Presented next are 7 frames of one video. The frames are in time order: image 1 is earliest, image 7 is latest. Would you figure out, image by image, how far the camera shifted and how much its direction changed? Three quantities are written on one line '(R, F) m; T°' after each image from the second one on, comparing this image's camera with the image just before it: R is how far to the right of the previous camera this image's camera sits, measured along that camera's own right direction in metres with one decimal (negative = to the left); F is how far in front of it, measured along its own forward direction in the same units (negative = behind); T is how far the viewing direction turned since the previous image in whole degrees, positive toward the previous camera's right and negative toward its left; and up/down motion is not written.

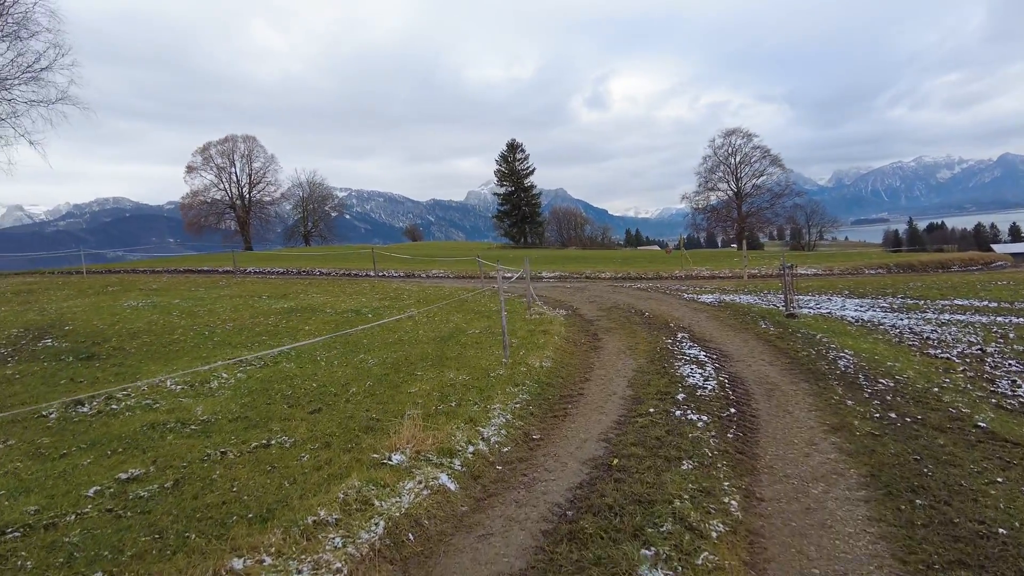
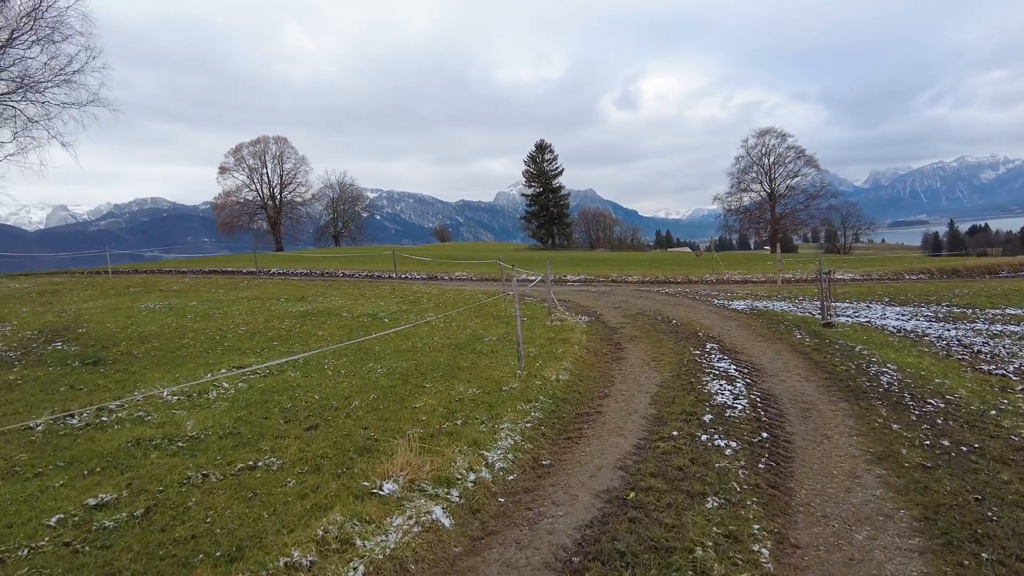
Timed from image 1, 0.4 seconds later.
(+0.3, +0.8) m; -3°
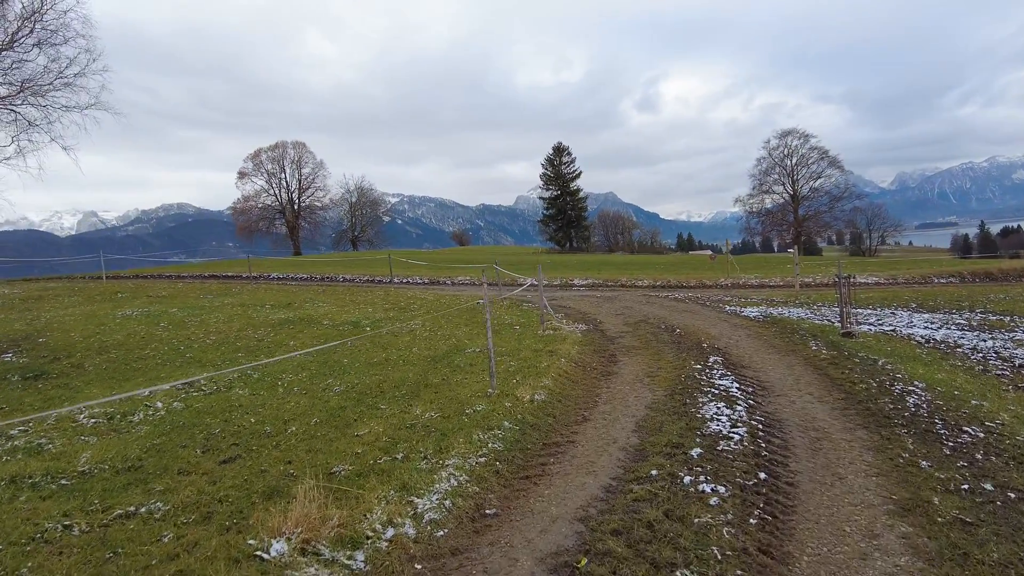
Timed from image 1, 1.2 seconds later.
(+0.9, +1.5) m; -2°
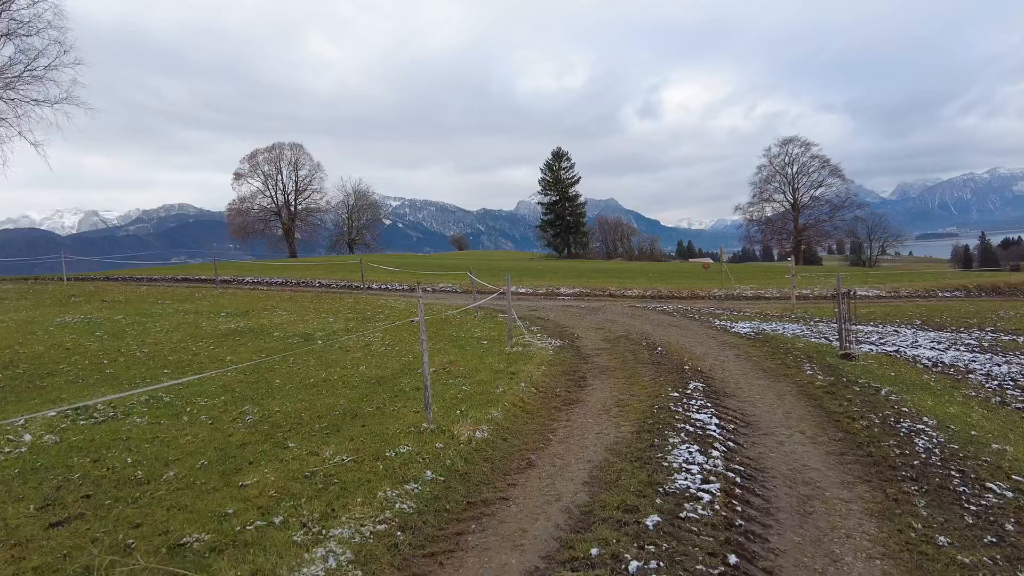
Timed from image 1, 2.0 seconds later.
(+0.9, +1.7) m; 0°
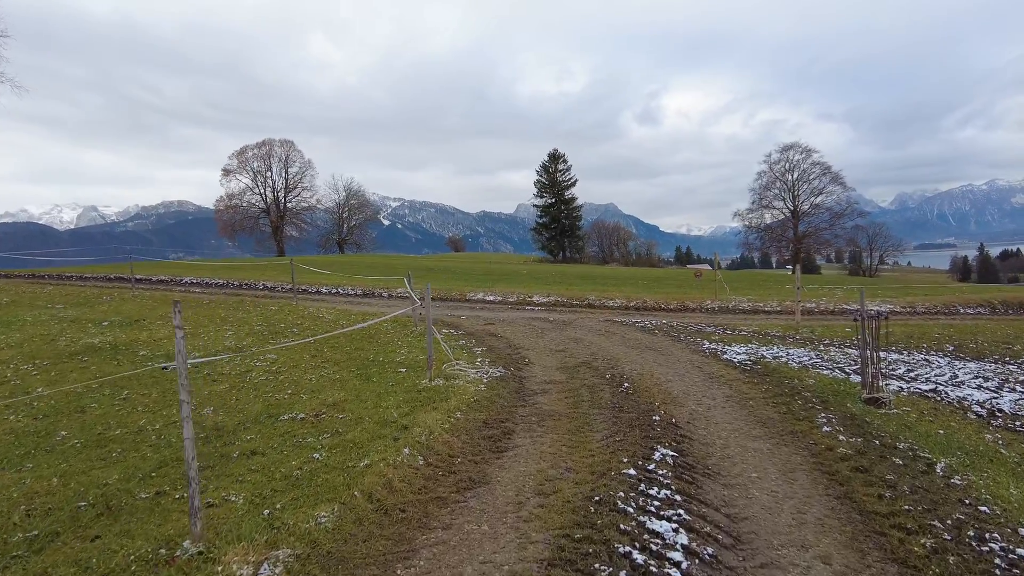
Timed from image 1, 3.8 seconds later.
(+1.5, +4.1) m; 0°
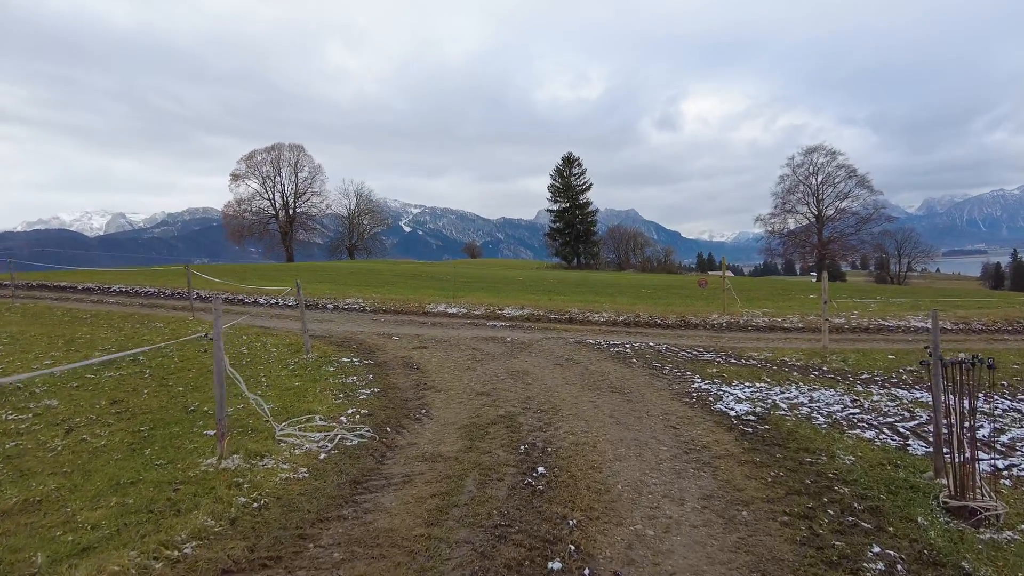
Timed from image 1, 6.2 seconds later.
(+2.1, +5.0) m; -2°
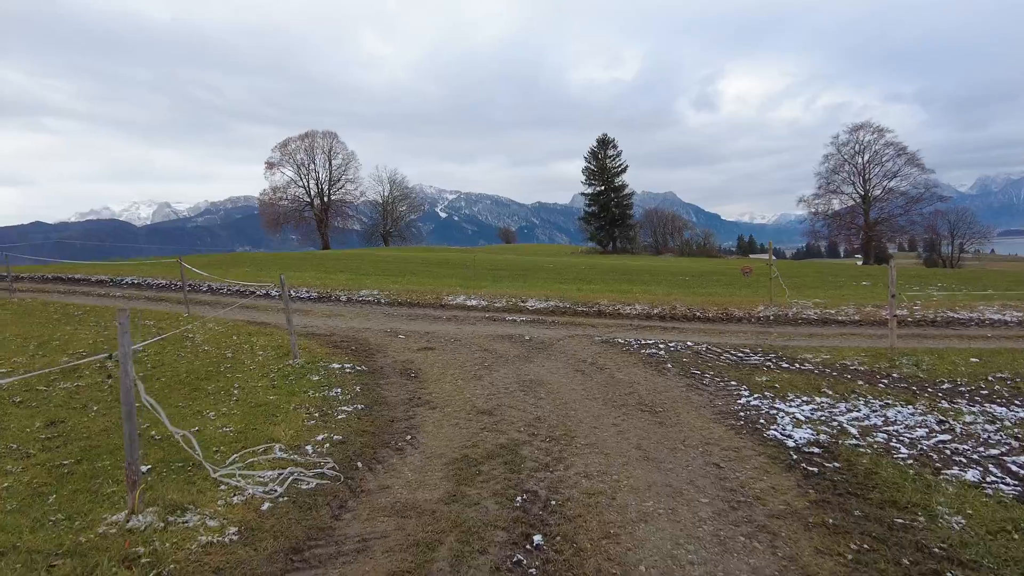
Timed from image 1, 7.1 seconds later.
(+0.4, +2.0) m; -3°
